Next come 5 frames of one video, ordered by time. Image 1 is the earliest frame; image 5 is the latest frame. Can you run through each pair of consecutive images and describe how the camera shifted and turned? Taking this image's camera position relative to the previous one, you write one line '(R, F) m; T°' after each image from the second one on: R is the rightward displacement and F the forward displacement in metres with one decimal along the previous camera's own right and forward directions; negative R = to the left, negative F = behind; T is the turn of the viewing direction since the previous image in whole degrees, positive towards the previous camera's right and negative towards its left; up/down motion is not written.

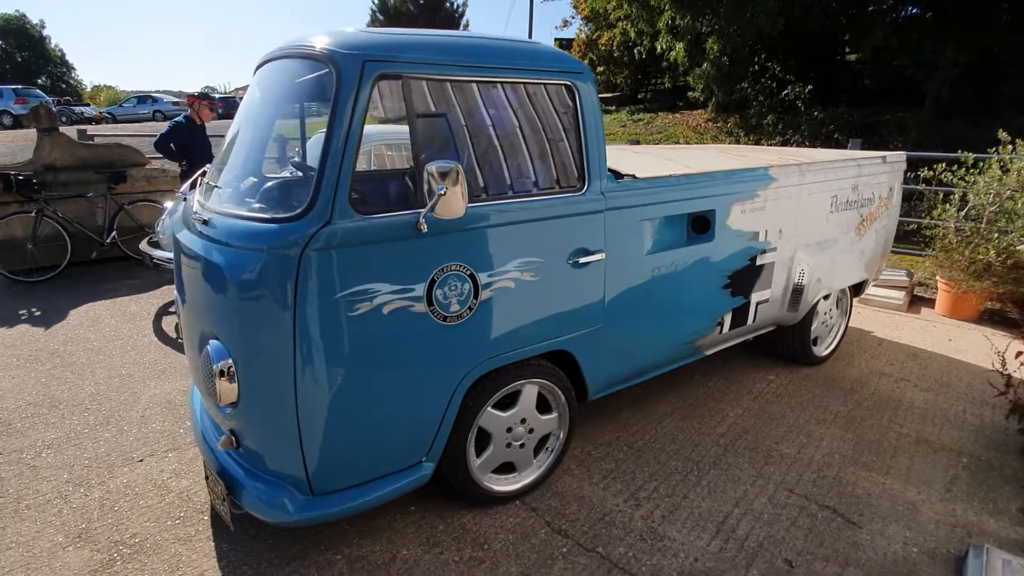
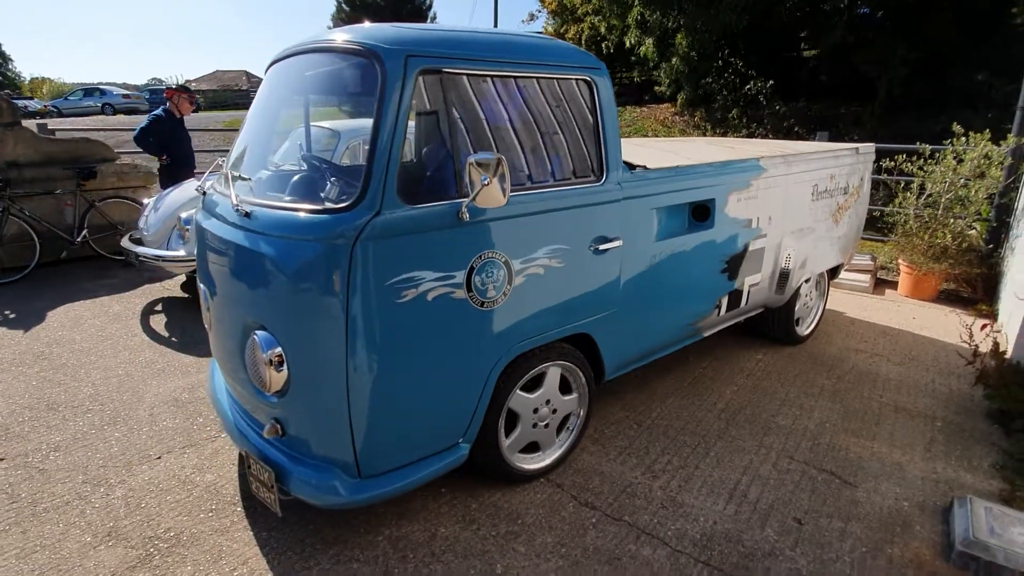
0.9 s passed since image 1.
(-0.3, -0.1) m; +4°
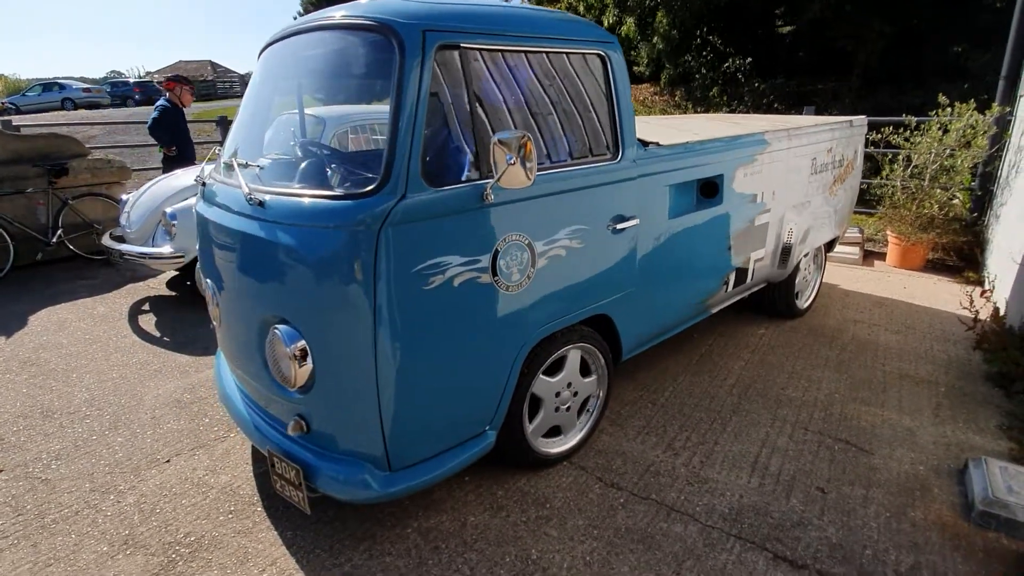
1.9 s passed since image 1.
(-0.2, 0.0) m; +2°
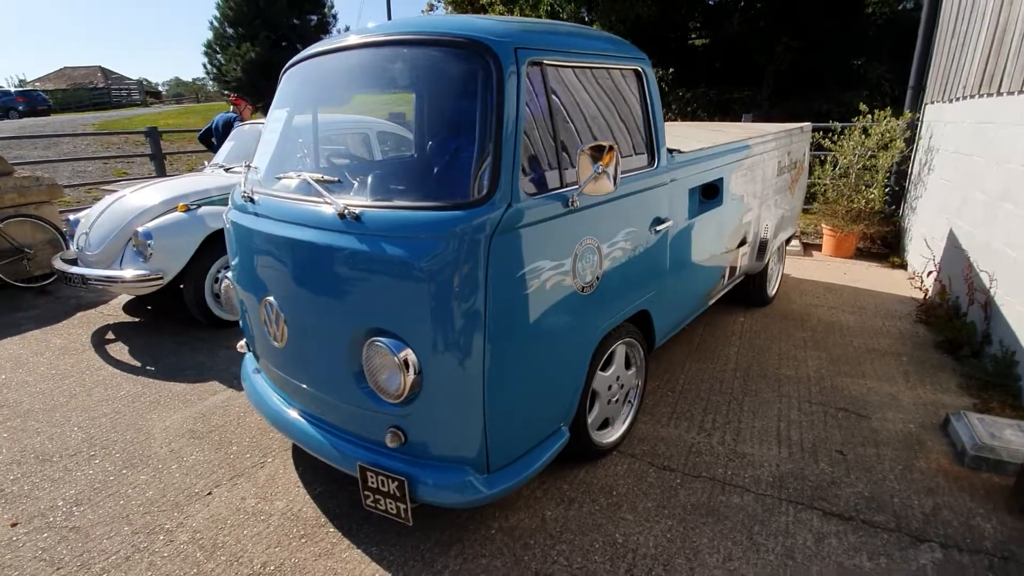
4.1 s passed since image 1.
(-0.7, -0.1) m; +9°
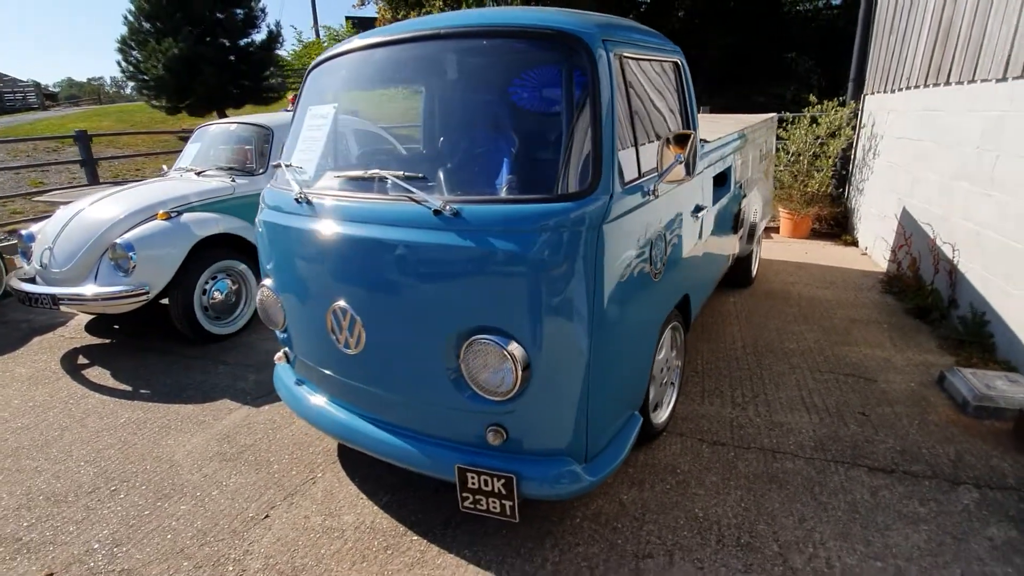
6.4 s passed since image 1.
(-0.7, 0.0) m; +8°
